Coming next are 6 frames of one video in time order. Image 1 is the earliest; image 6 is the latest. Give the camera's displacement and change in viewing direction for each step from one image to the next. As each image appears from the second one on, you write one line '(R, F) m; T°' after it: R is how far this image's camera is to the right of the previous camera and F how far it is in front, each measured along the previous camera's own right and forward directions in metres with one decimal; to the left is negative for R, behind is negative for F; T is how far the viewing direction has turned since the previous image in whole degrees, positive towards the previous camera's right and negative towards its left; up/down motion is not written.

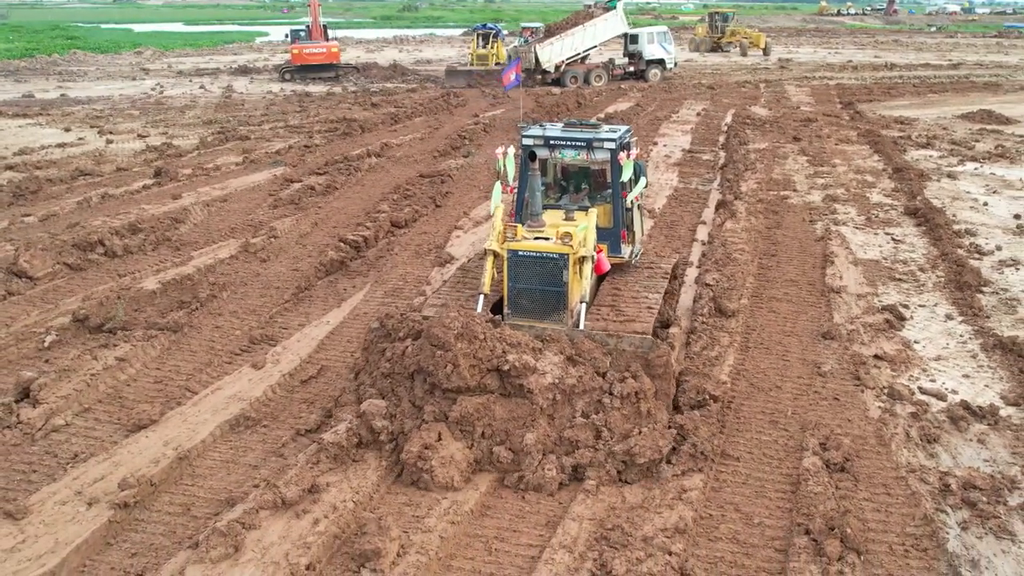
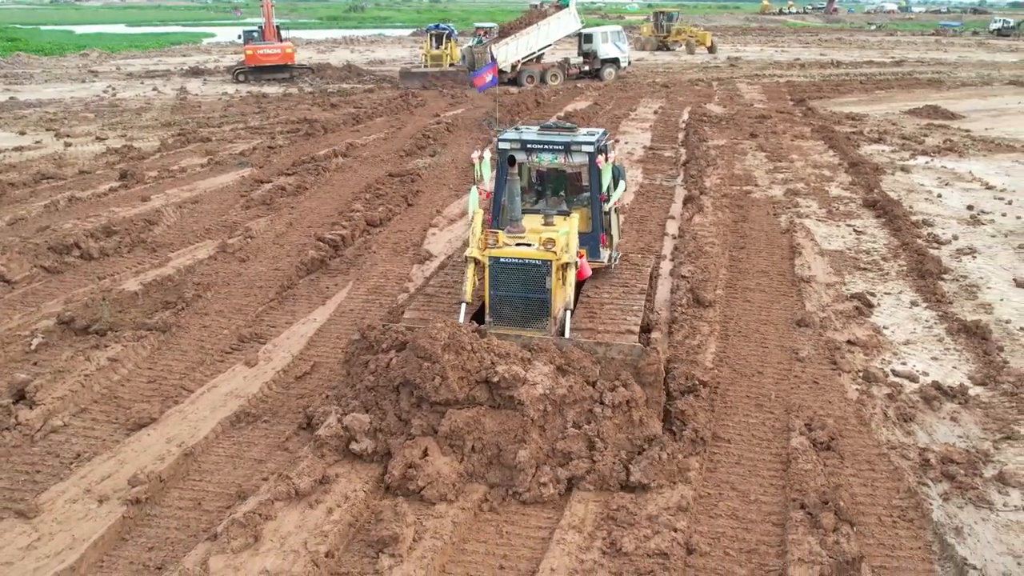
(-0.3, -0.2) m; +3°
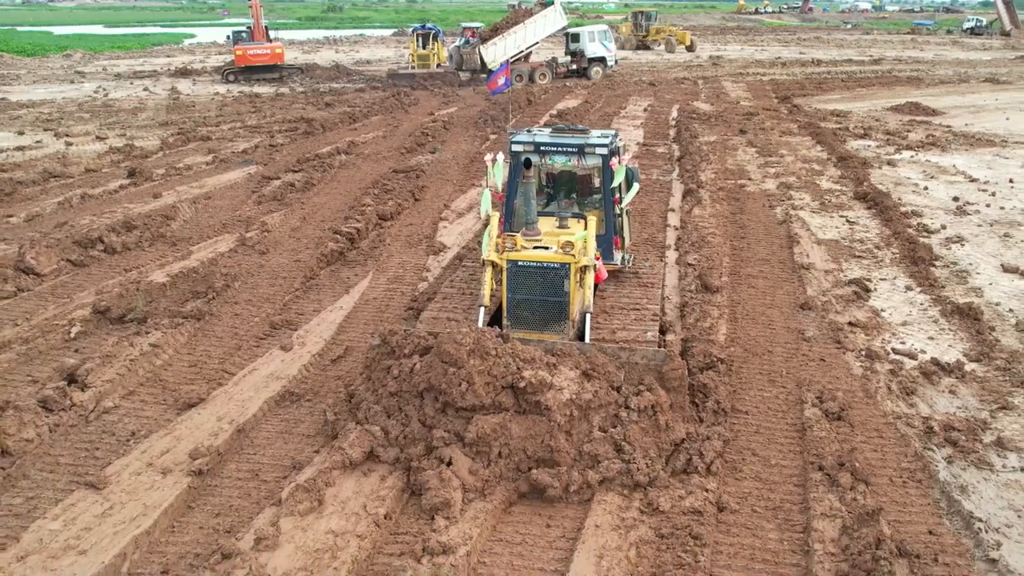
(-0.3, -0.4) m; +1°
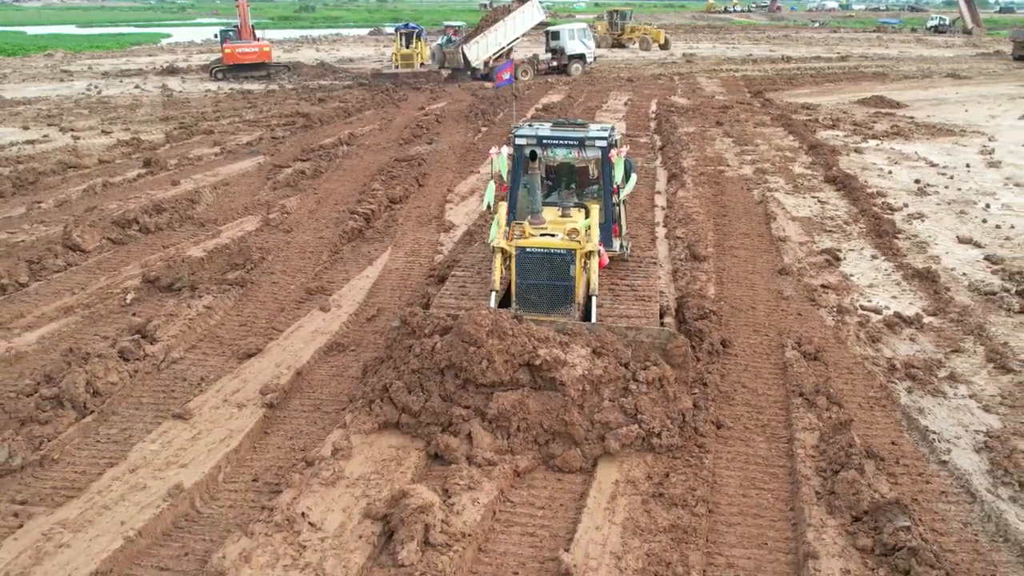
(-0.4, -0.9) m; +2°
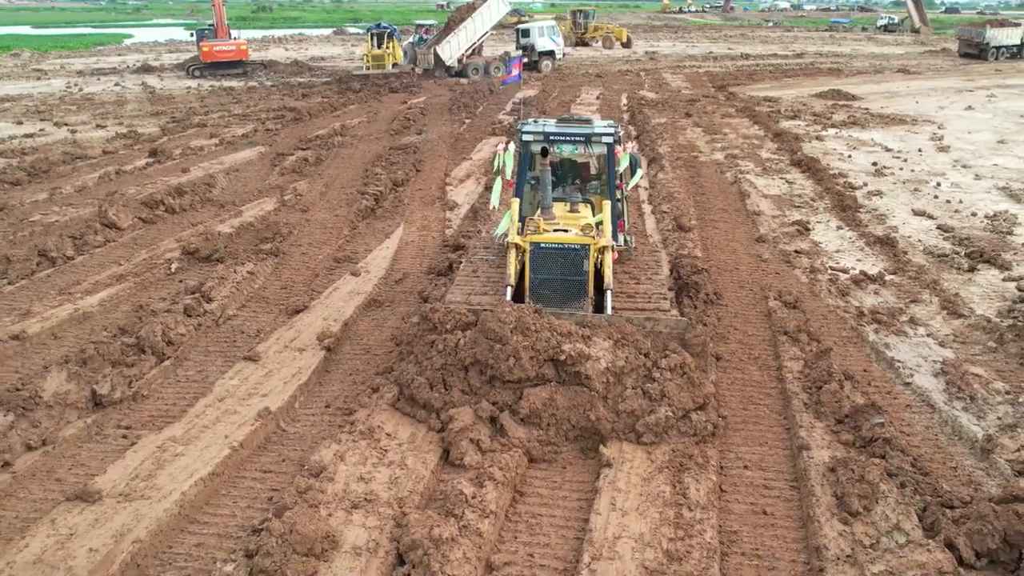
(-0.5, -1.0) m; +2°
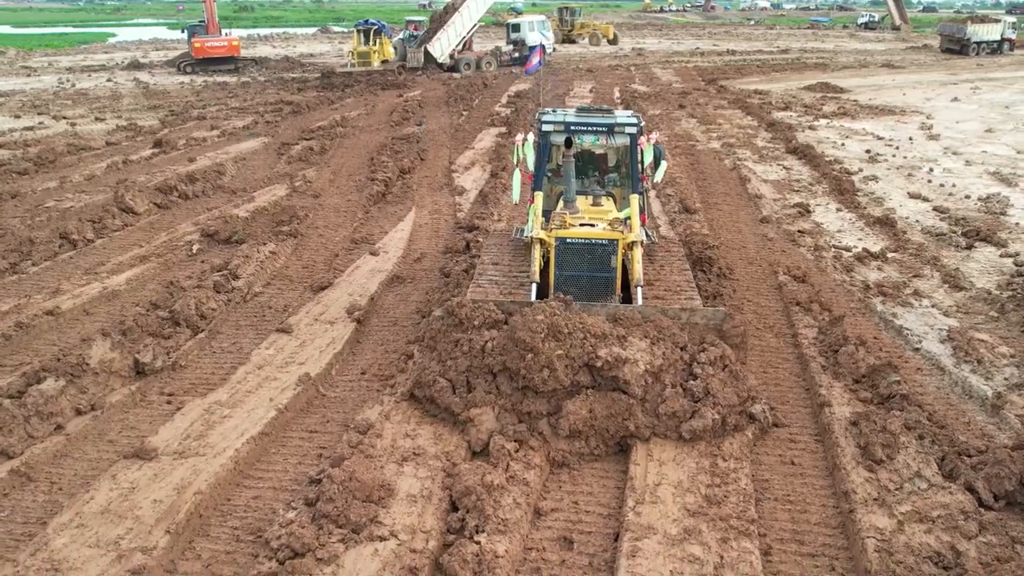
(-0.3, -0.2) m; +1°
